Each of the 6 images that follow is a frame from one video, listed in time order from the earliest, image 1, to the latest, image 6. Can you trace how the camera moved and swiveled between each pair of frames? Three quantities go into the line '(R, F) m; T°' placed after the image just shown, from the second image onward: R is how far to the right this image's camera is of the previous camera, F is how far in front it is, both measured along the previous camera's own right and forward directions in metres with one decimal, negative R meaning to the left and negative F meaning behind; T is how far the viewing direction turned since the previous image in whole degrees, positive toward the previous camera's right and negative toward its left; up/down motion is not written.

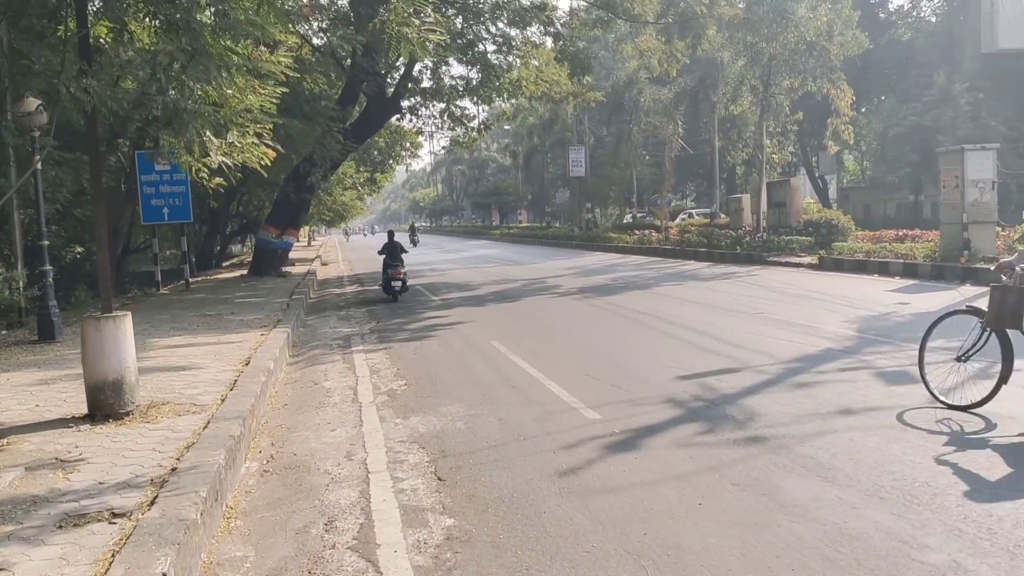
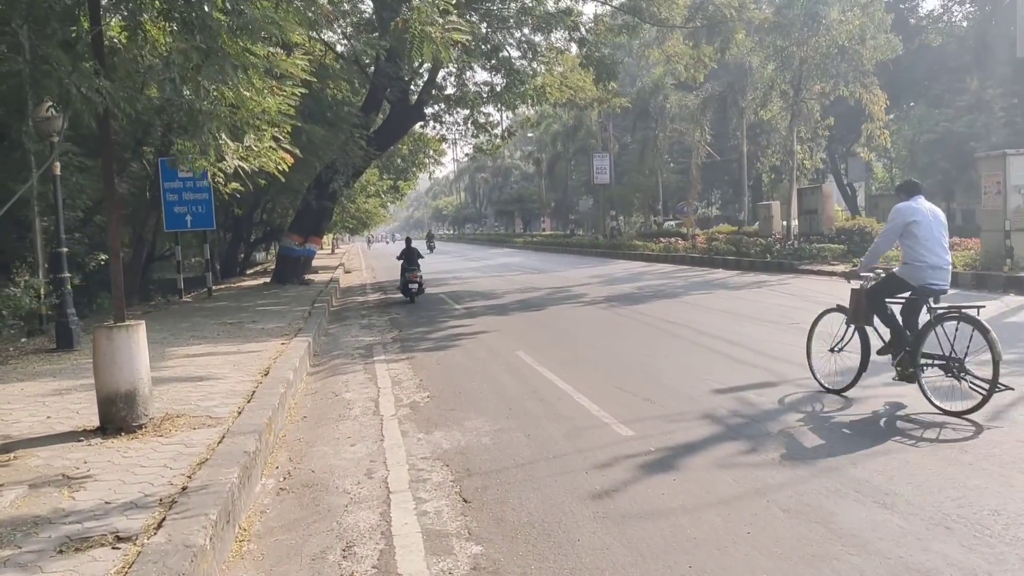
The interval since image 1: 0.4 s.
(0.0, +0.3) m; -1°
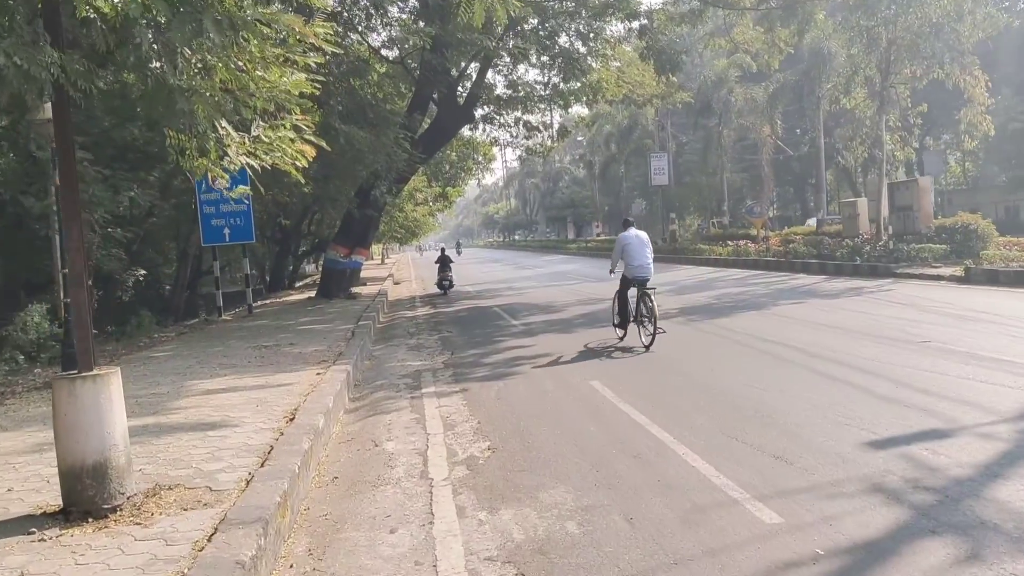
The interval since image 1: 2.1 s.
(-0.2, +1.6) m; -3°
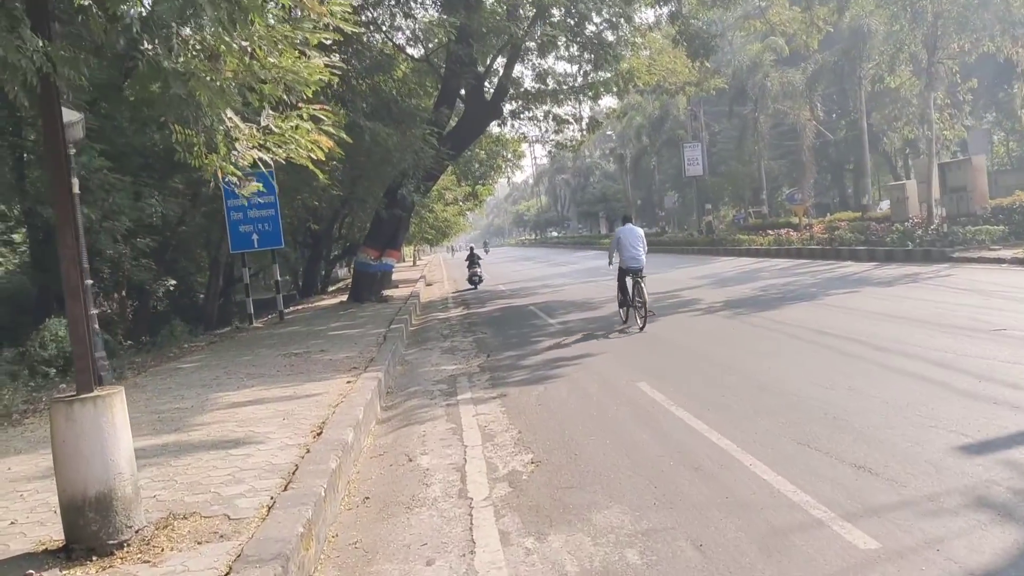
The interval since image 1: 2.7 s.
(0.0, +0.5) m; -2°
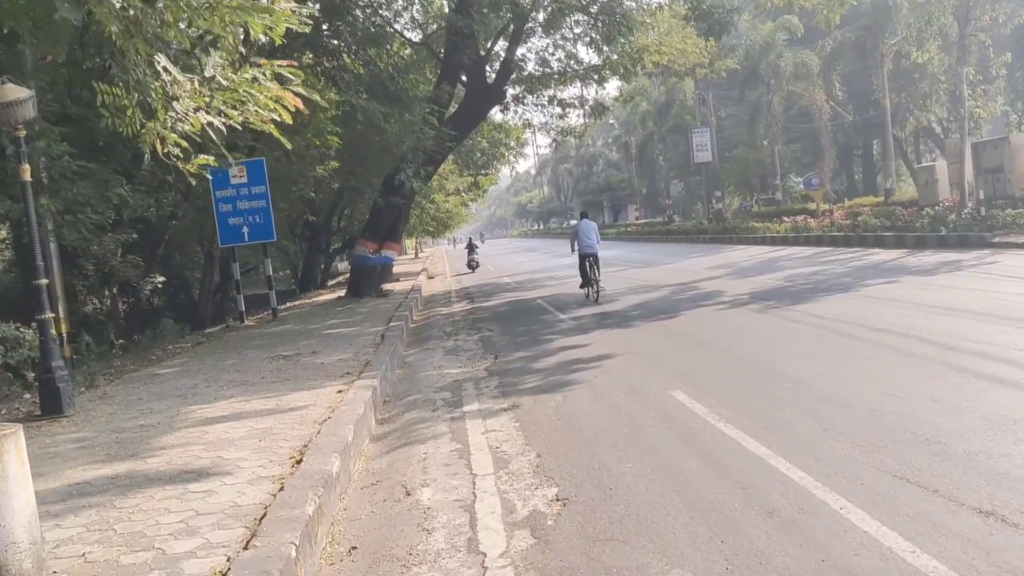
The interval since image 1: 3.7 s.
(-0.1, +1.1) m; 0°
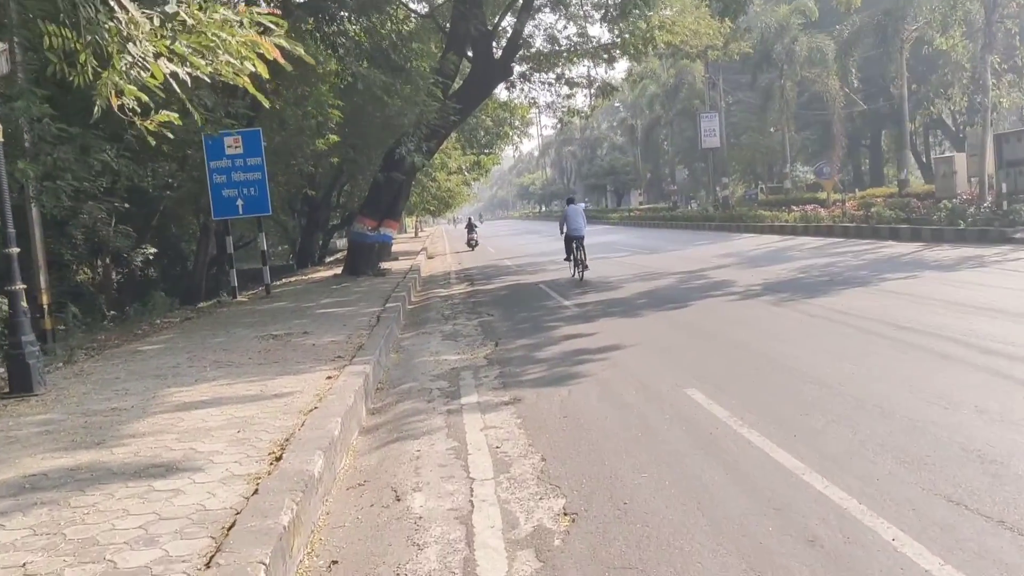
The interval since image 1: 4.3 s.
(0.0, +0.5) m; 0°
